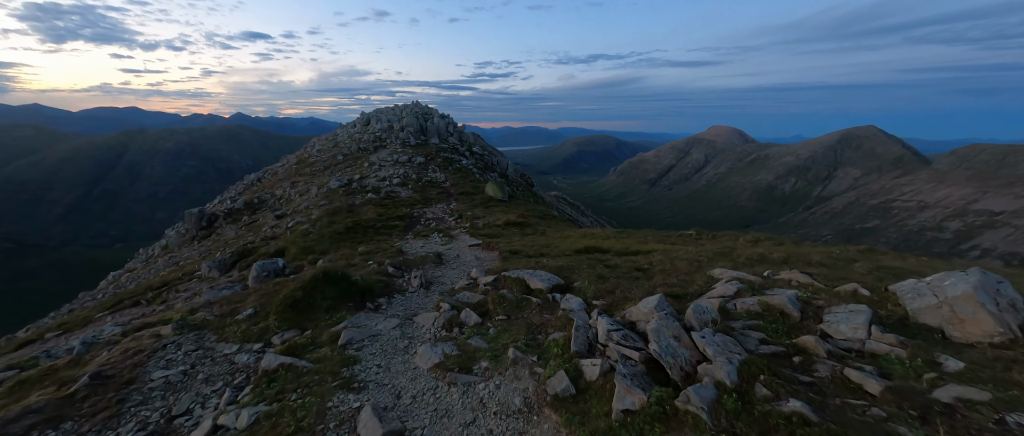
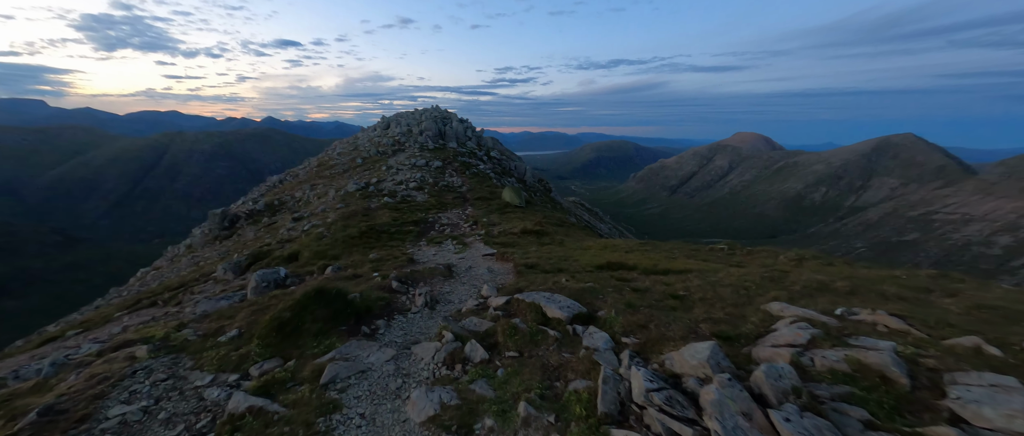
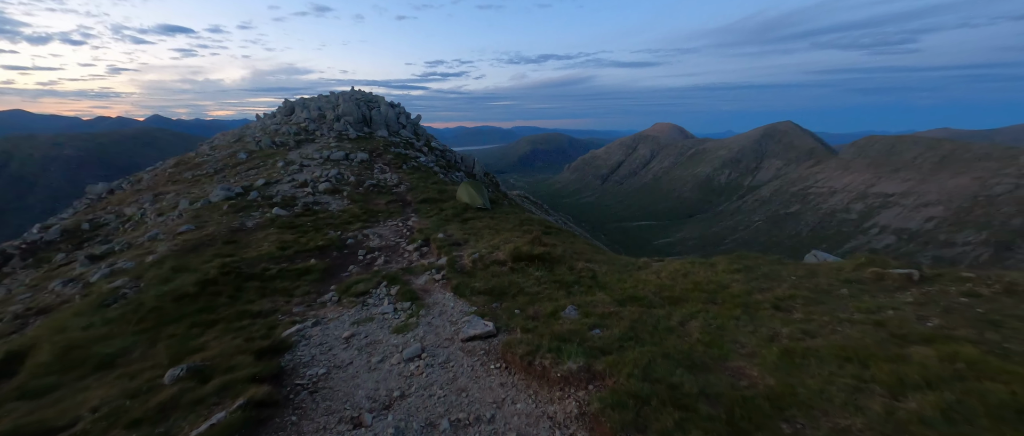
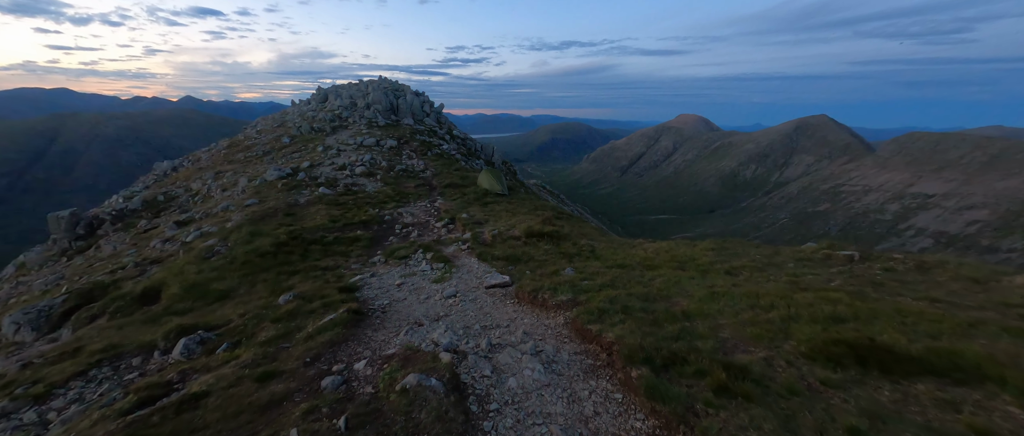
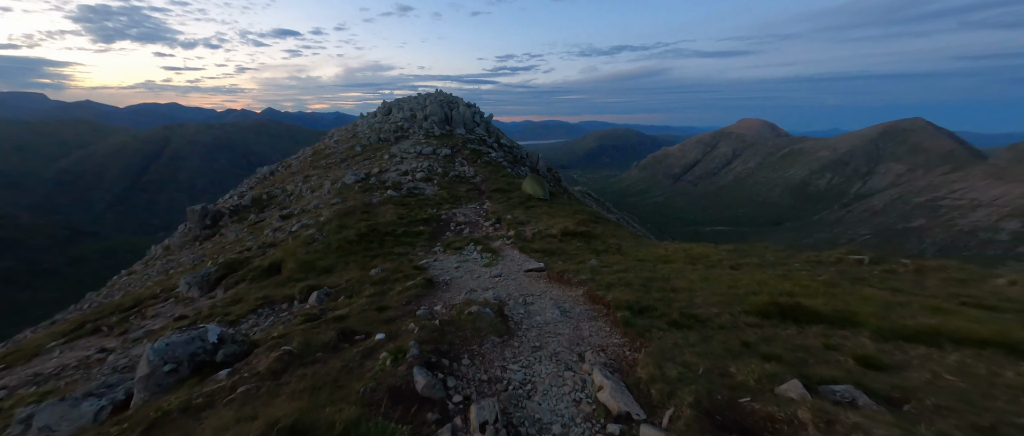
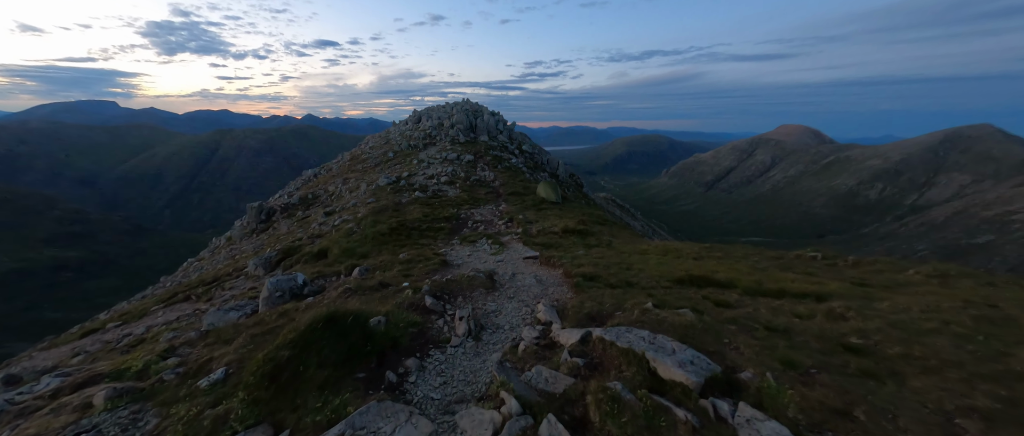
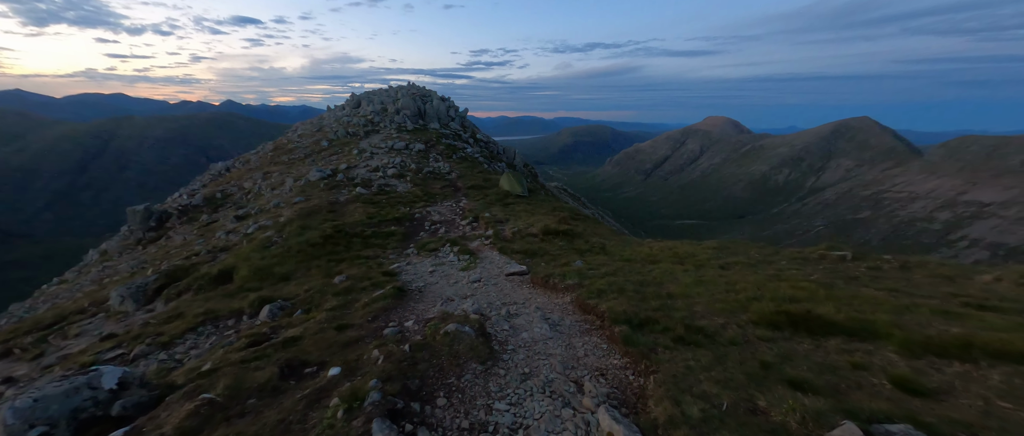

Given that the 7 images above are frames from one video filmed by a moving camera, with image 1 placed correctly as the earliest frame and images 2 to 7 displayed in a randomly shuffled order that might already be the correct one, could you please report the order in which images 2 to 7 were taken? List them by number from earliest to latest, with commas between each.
2, 6, 5, 7, 4, 3
